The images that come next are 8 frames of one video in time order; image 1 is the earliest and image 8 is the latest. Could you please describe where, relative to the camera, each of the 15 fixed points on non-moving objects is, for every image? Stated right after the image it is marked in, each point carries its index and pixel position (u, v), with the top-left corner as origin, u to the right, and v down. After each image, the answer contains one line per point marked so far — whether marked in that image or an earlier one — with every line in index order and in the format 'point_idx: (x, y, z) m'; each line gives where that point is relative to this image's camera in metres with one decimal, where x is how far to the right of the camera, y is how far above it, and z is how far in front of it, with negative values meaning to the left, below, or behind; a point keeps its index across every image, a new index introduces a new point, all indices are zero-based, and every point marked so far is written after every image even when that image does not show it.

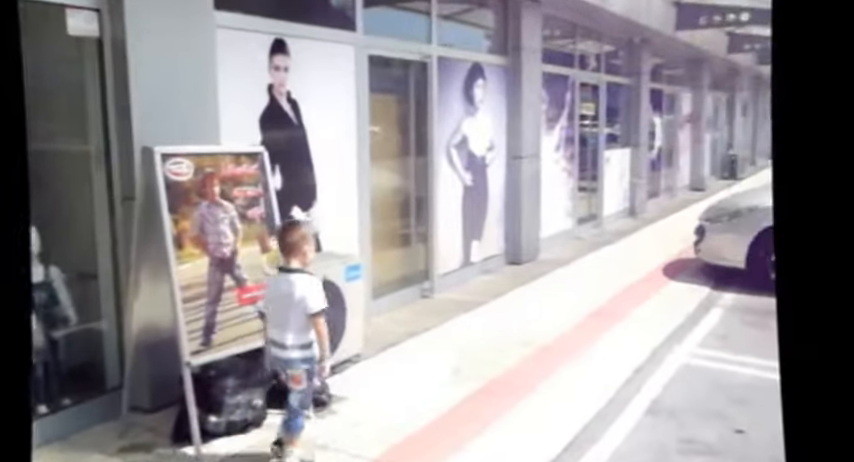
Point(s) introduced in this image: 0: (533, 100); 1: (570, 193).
0: (+1.2, +1.4, +8.1) m
1: (+2.0, +0.5, +9.8) m
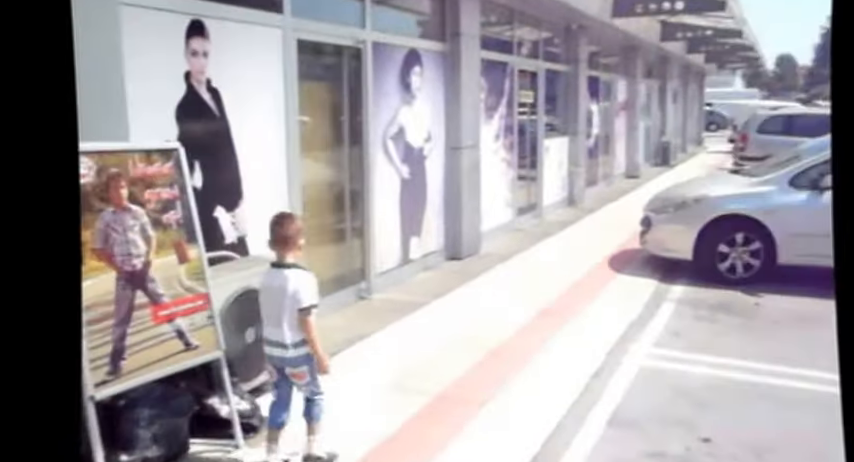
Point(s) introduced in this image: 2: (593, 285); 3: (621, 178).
0: (+0.5, +1.5, +7.7) m
1: (+1.1, +0.6, +9.6) m
2: (+1.5, -0.5, +6.7) m
3: (+3.9, +1.1, +14.7) m
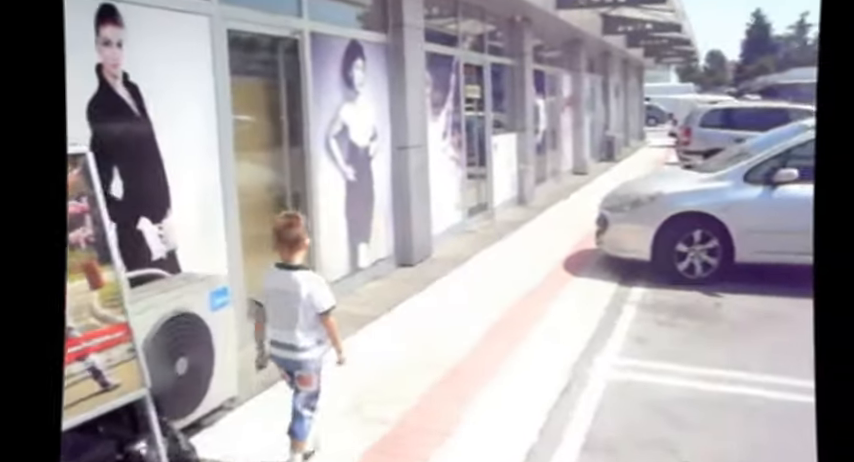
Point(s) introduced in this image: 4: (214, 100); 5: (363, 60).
0: (-0.1, +1.5, +7.3) m
1: (+0.4, +0.6, +9.2) m
2: (+1.1, -0.5, +6.4) m
3: (+2.7, +1.1, +14.5) m
4: (-1.4, +0.8, +4.7) m
5: (-0.6, +1.5, +6.5) m
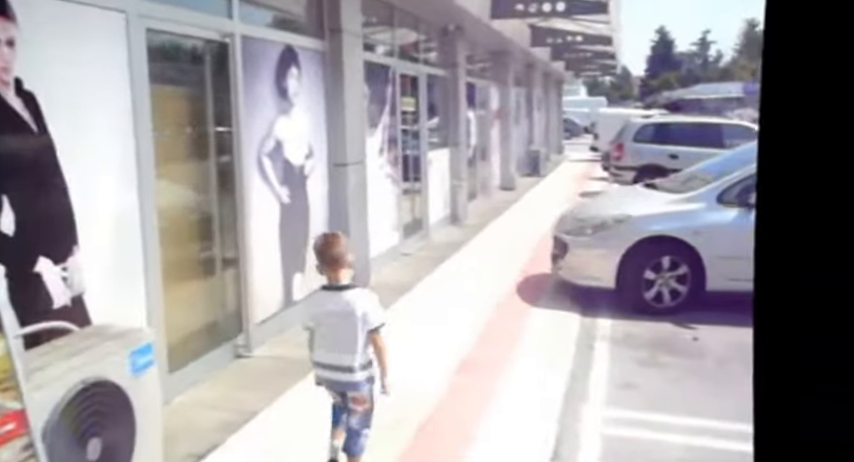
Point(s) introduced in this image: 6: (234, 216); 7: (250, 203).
0: (-0.6, +1.2, +6.6) m
1: (-0.3, +0.4, +8.6) m
2: (+0.7, -0.7, +5.8) m
3: (+1.3, +0.8, +14.1) m
4: (-1.6, +0.6, +3.9) m
5: (-1.0, +1.3, +5.8) m
6: (-1.3, +0.1, +5.0) m
7: (-1.2, +0.2, +5.2) m
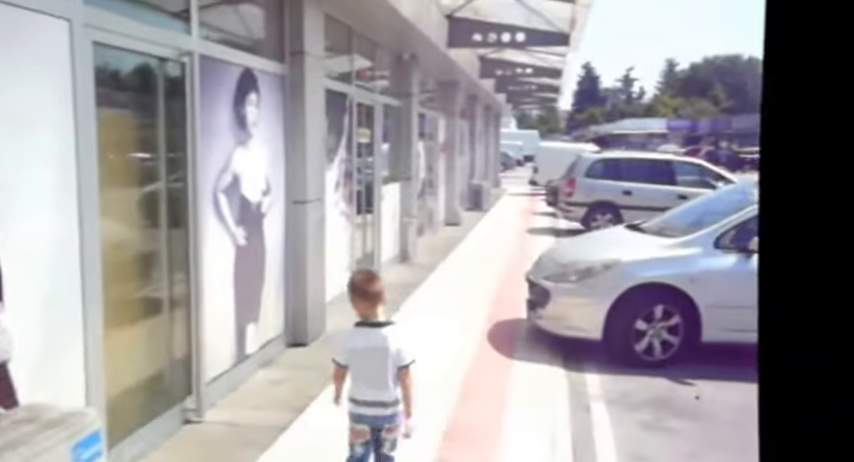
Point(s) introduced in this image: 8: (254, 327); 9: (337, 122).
0: (-0.9, +0.9, +6.0) m
1: (-0.8, -0.1, +8.0) m
2: (+0.5, -1.1, +5.3) m
3: (+0.3, +0.1, +13.7) m
4: (-1.6, +0.4, +3.2) m
5: (-1.2, +1.0, +5.2) m
6: (-1.4, -0.1, +4.3) m
7: (-1.4, -0.1, +4.5) m
8: (-1.2, -0.7, +5.3) m
9: (-0.9, +1.0, +7.1) m
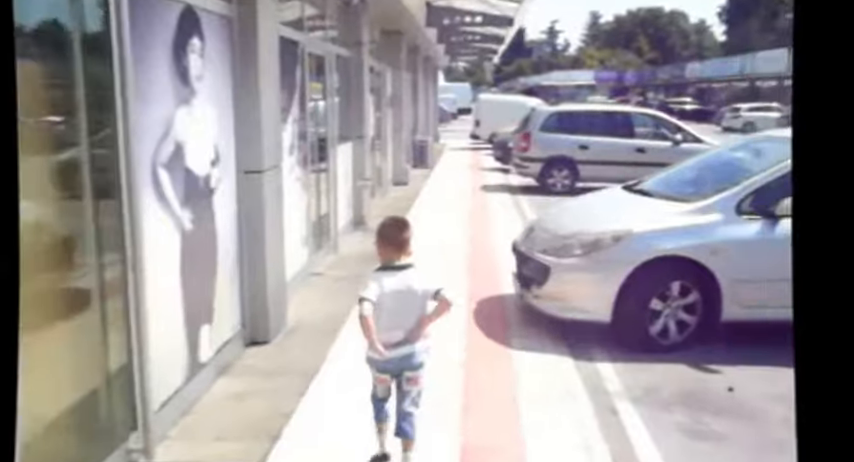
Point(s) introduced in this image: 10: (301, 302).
0: (-1.1, +1.0, +5.0) m
1: (-1.1, +0.2, +7.0) m
2: (+0.4, -0.9, +4.6) m
3: (-0.7, +0.8, +12.8) m
4: (-1.4, +0.4, +2.2) m
5: (-1.3, +1.1, +4.1) m
6: (-1.4, -0.1, +3.3) m
7: (-1.3, 0.0, +3.5) m
8: (-1.3, -0.6, +4.4) m
9: (-1.2, +1.3, +6.1) m
10: (-1.0, -0.6, +6.1) m
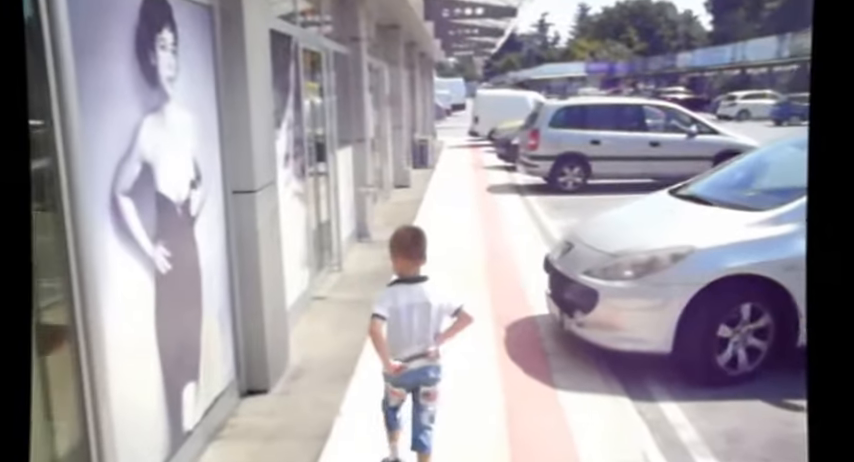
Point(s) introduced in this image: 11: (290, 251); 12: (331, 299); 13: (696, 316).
0: (-1.0, +0.9, +4.2) m
1: (-1.0, +0.1, +6.2) m
2: (+0.6, -1.0, +3.8) m
3: (-0.6, +0.7, +12.0) m
4: (-1.3, +0.2, +1.4) m
5: (-1.1, +0.9, +3.3) m
6: (-1.2, -0.3, +2.6) m
7: (-1.2, -0.2, +2.8) m
8: (-1.1, -0.7, +3.6) m
9: (-1.1, +1.1, +5.3) m
10: (-0.9, -0.7, +5.3) m
11: (-1.0, -0.2, +5.5) m
12: (-0.8, -0.6, +6.2) m
13: (+1.5, -0.4, +4.2) m
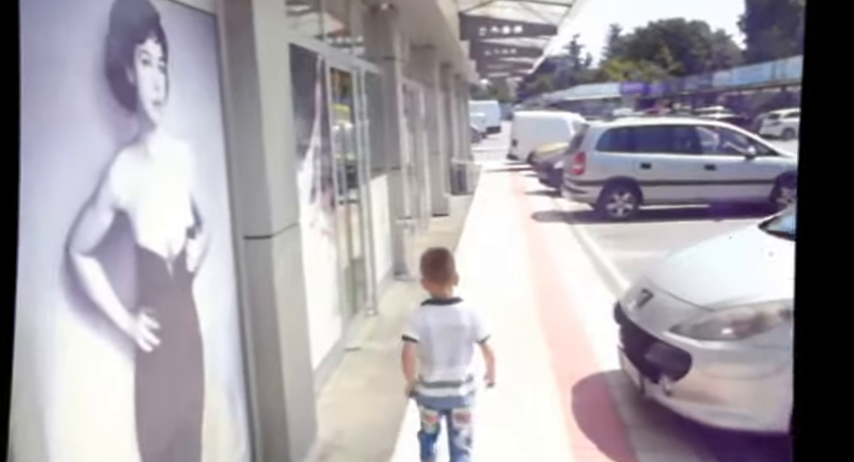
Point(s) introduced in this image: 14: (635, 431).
0: (-0.7, +0.6, +3.5) m
1: (-0.7, -0.2, +5.5) m
2: (+0.8, -1.2, +3.0) m
3: (0.0, +0.2, +11.3) m
4: (-1.2, 0.0, +0.7) m
5: (-0.9, +0.7, +2.7) m
6: (-1.1, -0.5, +1.8) m
7: (-1.0, -0.4, +2.0) m
8: (-0.9, -1.0, +2.8) m
9: (-0.8, +0.8, +4.6) m
10: (-0.6, -1.0, +4.5) m
11: (-0.7, -0.4, +4.7) m
12: (-0.4, -0.9, +5.4) m
13: (+1.8, -0.7, +3.3) m
14: (+1.1, -1.0, +4.0) m
